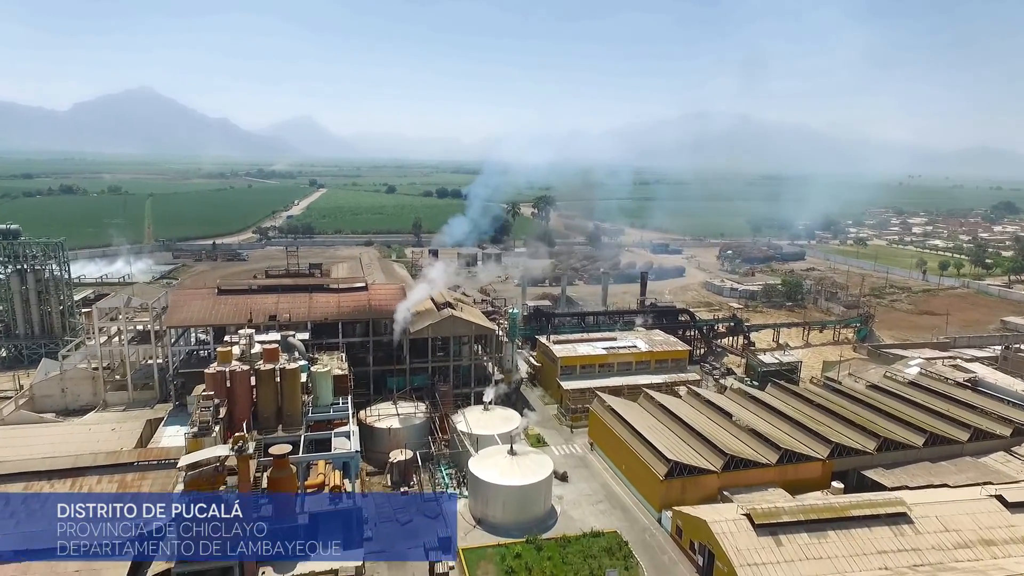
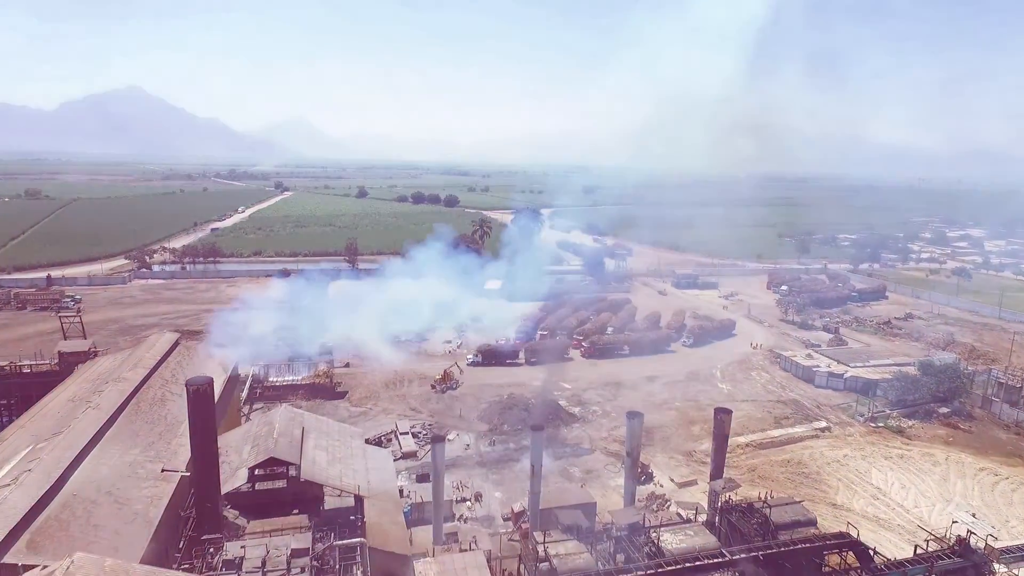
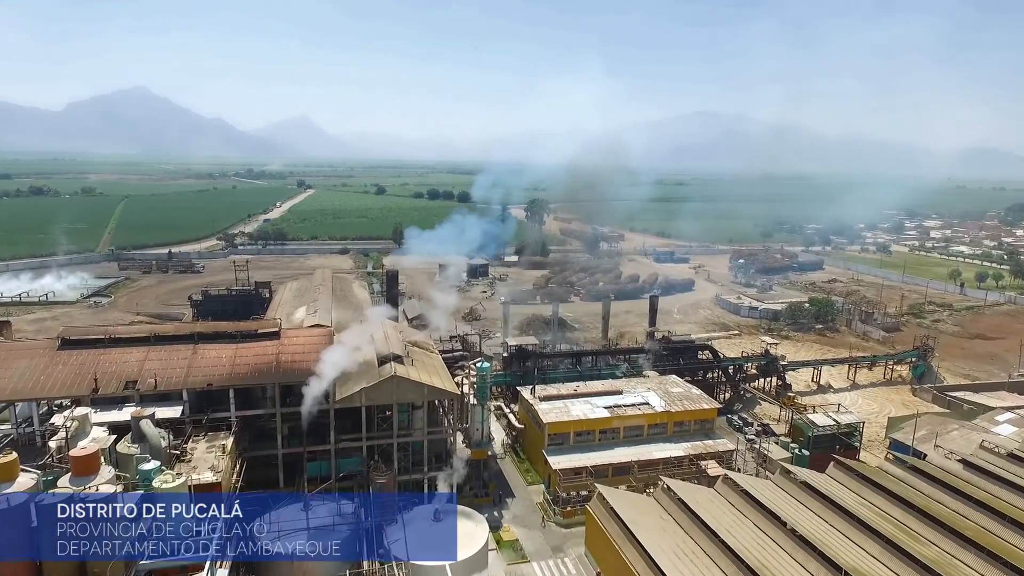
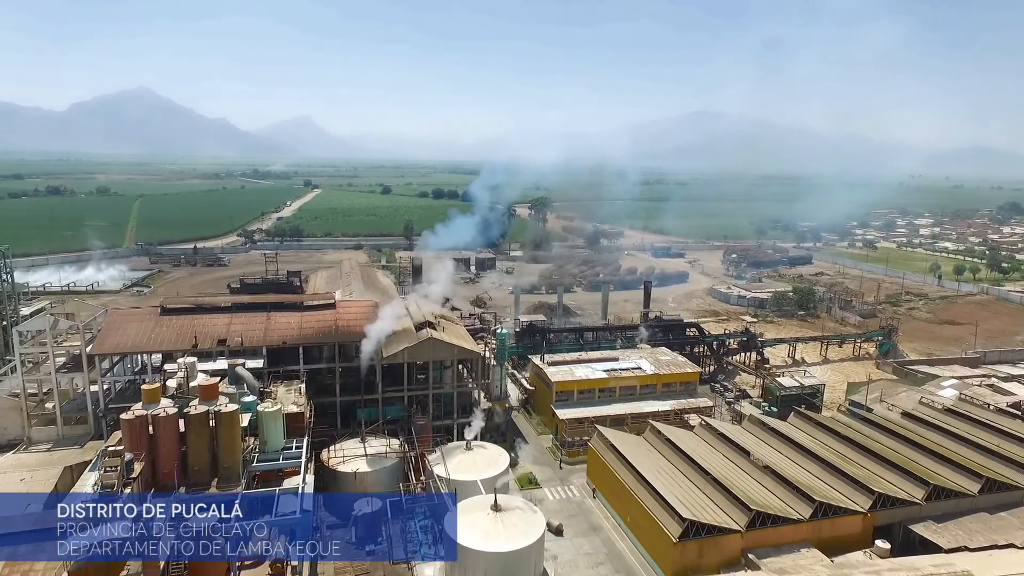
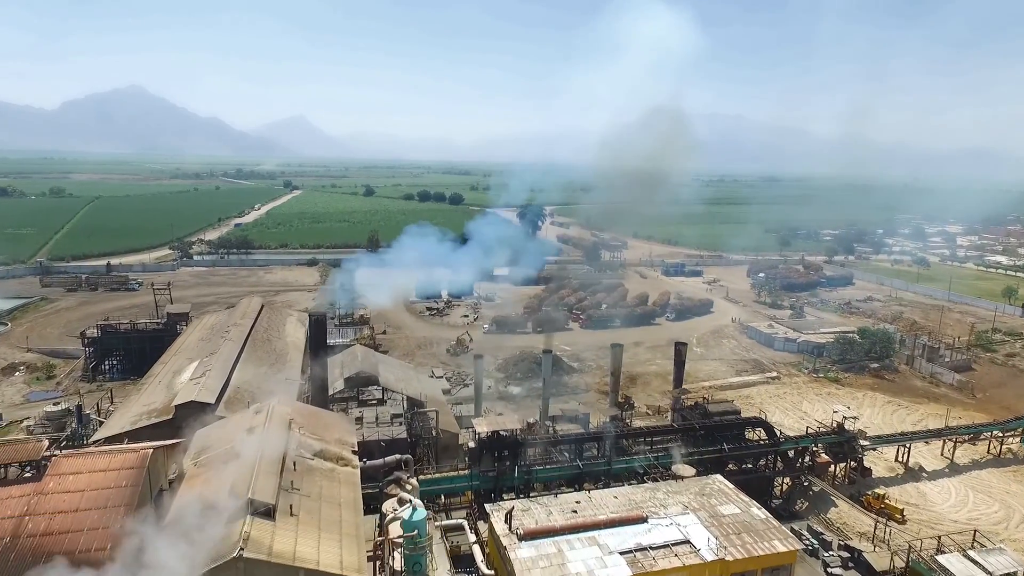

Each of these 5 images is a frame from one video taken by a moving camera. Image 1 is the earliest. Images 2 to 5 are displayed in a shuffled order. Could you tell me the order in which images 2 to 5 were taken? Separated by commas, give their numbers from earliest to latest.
4, 3, 5, 2
